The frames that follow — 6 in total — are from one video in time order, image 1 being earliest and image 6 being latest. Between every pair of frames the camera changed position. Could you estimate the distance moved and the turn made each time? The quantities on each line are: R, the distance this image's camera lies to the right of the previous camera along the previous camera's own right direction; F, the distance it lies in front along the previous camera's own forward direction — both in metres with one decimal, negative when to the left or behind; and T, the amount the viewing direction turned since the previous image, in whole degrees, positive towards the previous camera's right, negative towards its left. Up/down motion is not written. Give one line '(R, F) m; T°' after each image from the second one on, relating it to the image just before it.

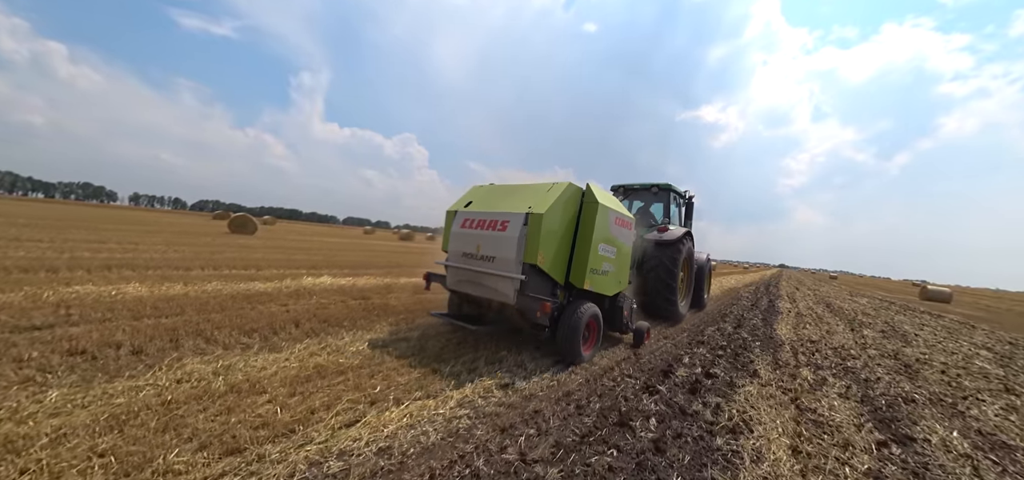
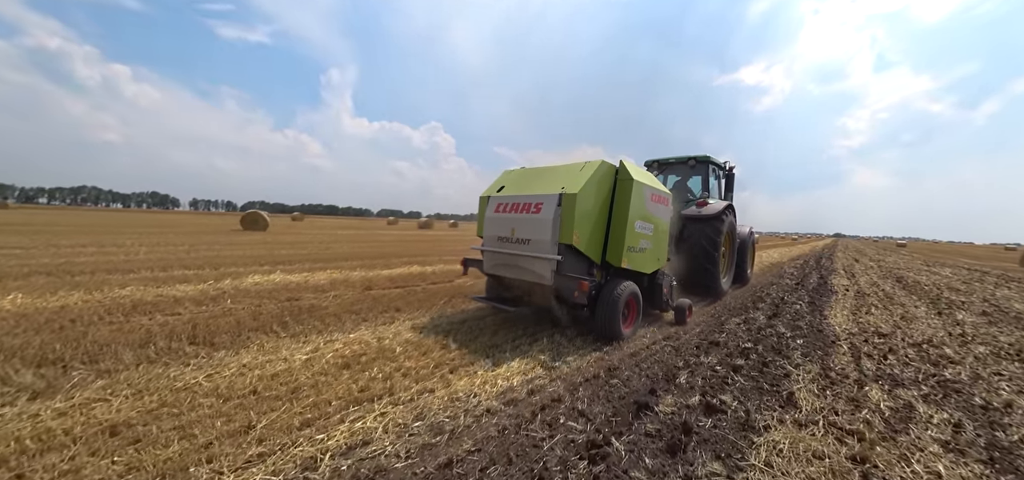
(+1.0, +1.4) m; -5°
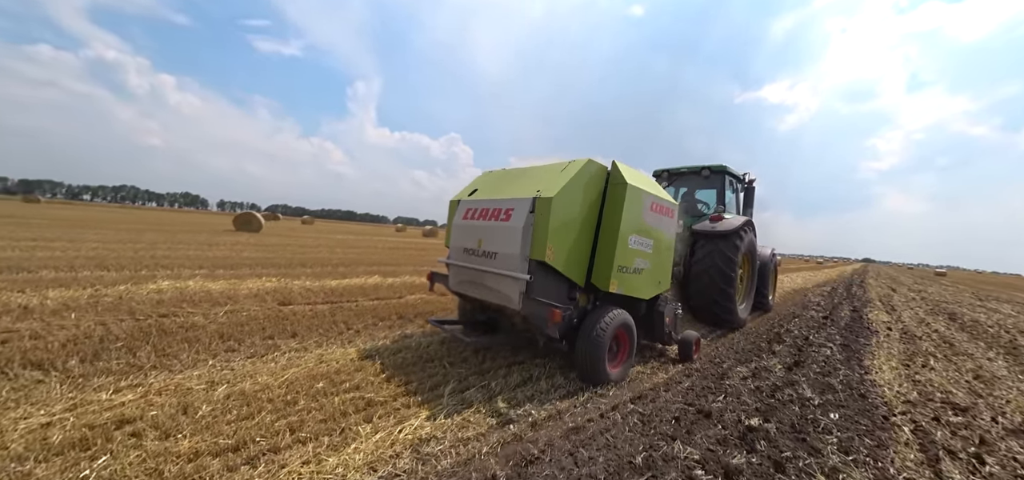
(+0.8, +1.2) m; -2°
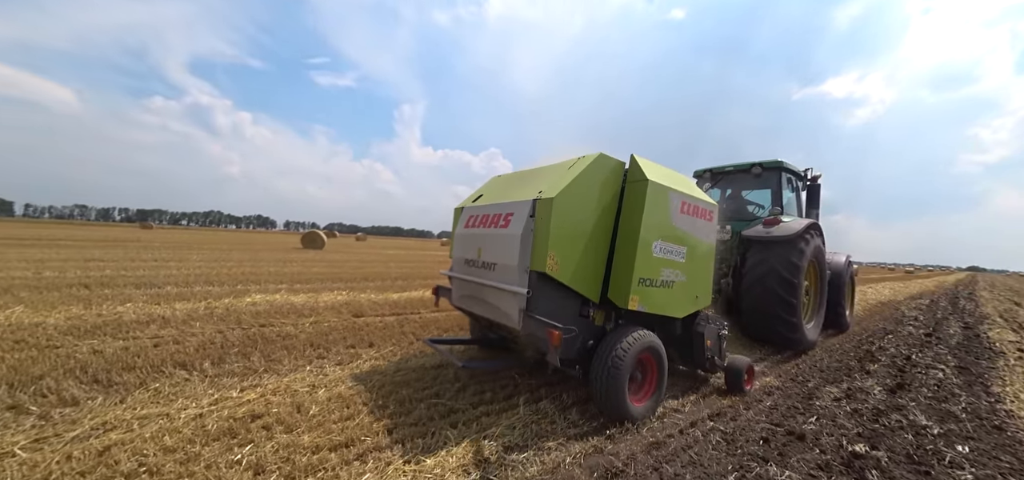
(-0.2, -0.1) m; -7°
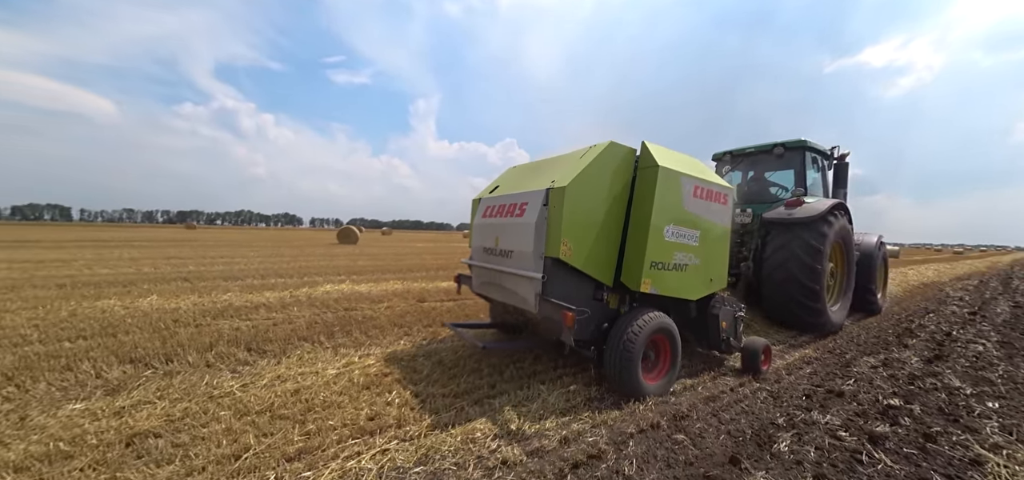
(-0.4, -0.5) m; -3°
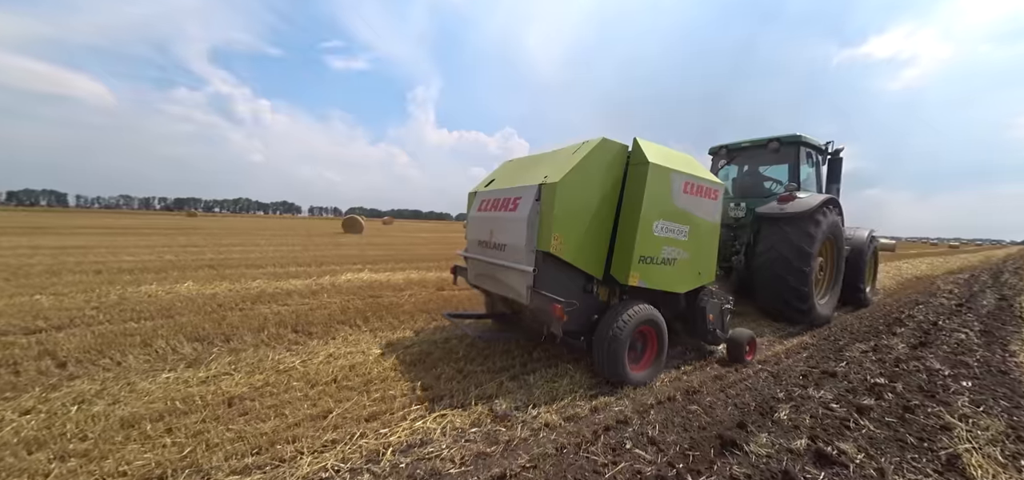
(-0.3, -0.3) m; 0°
